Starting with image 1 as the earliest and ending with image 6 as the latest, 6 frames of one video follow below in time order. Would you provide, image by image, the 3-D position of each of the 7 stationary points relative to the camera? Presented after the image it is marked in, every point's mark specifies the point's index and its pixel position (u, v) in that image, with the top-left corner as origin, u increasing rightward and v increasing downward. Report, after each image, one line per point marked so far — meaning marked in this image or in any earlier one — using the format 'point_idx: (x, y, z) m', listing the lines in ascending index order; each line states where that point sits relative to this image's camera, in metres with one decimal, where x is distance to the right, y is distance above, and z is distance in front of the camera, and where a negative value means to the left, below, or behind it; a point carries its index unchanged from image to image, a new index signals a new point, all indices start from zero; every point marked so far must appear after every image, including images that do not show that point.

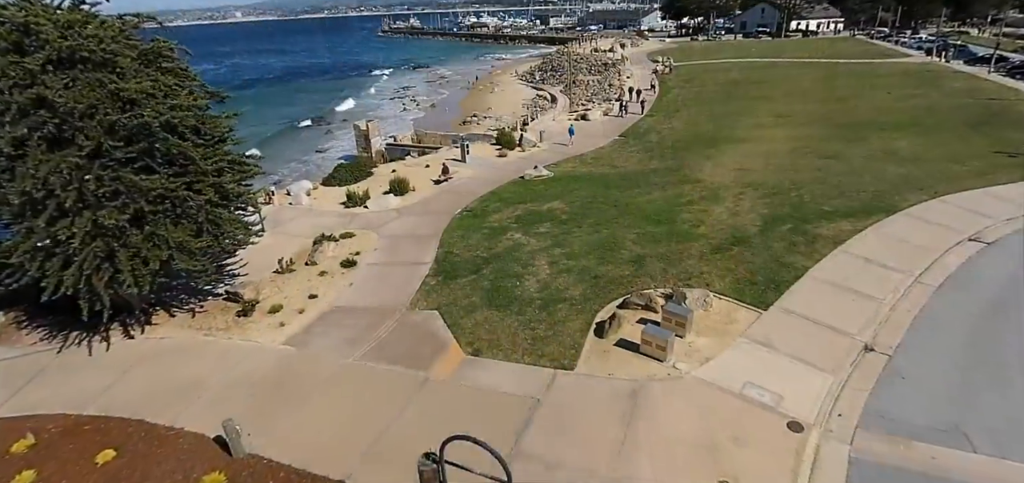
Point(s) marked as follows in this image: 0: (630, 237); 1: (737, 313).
0: (+3.4, +0.1, +14.5) m
1: (+4.7, -1.5, +10.5) m
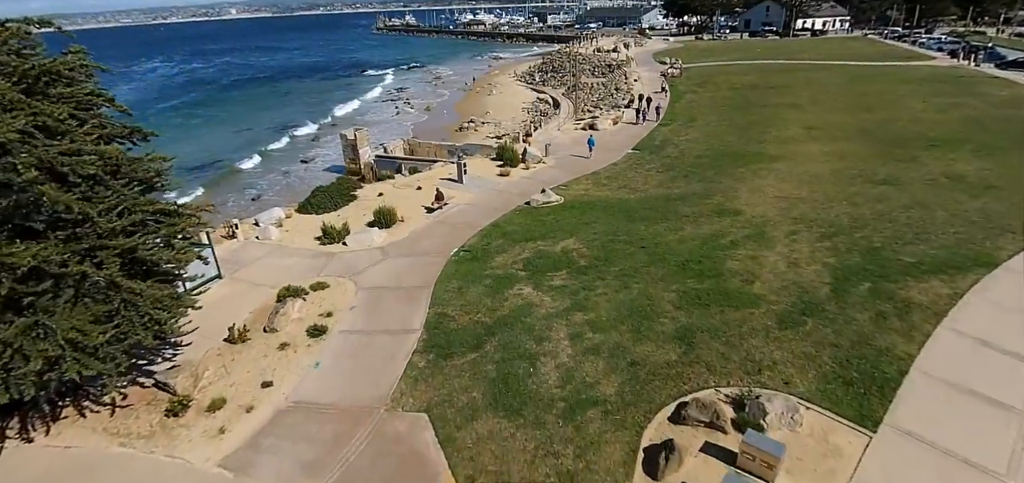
0: (+3.6, -1.3, +11.6) m
1: (+5.0, -2.9, +7.7) m
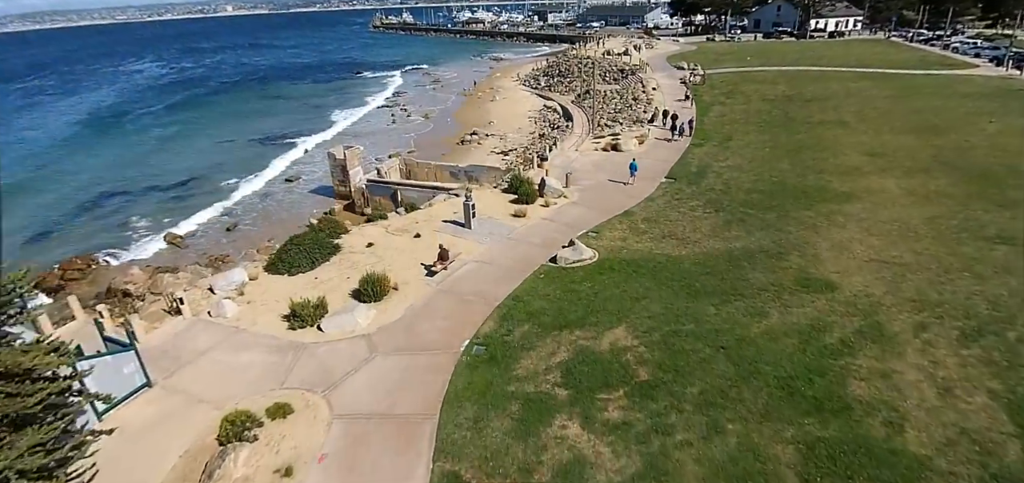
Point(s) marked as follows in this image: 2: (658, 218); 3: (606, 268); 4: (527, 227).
0: (+4.3, -3.4, +7.9) m
1: (+5.7, -5.1, +4.0) m
2: (+5.3, +0.8, +18.3) m
3: (+2.8, -0.8, +14.6) m
4: (+0.5, +0.5, +17.7) m
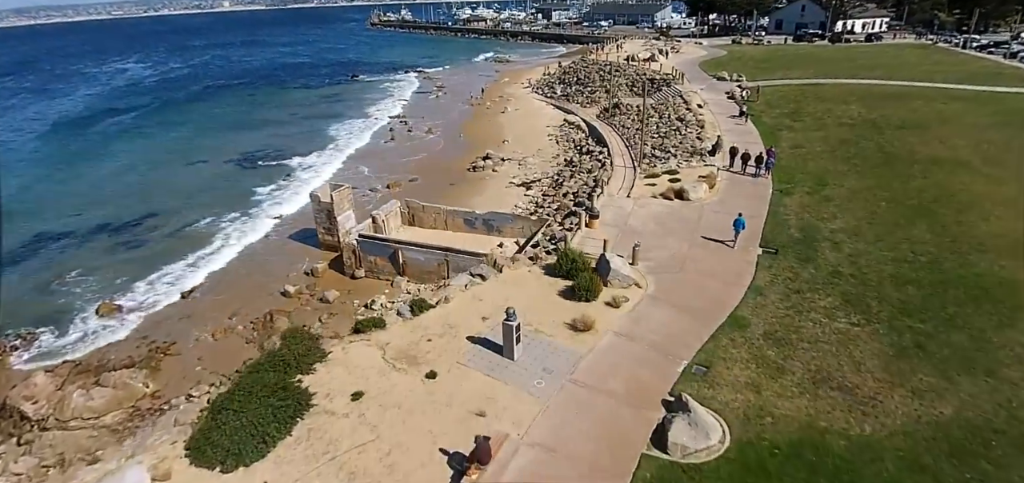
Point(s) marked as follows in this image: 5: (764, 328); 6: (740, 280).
0: (+5.7, -6.6, +2.0) m
1: (+7.1, -8.3, -1.9) m
2: (+6.7, -2.4, +12.3) m
3: (+4.2, -4.0, +8.7) m
4: (+2.0, -2.7, +11.8) m
5: (+6.3, -2.2, +12.7) m
6: (+6.9, -1.2, +15.2) m
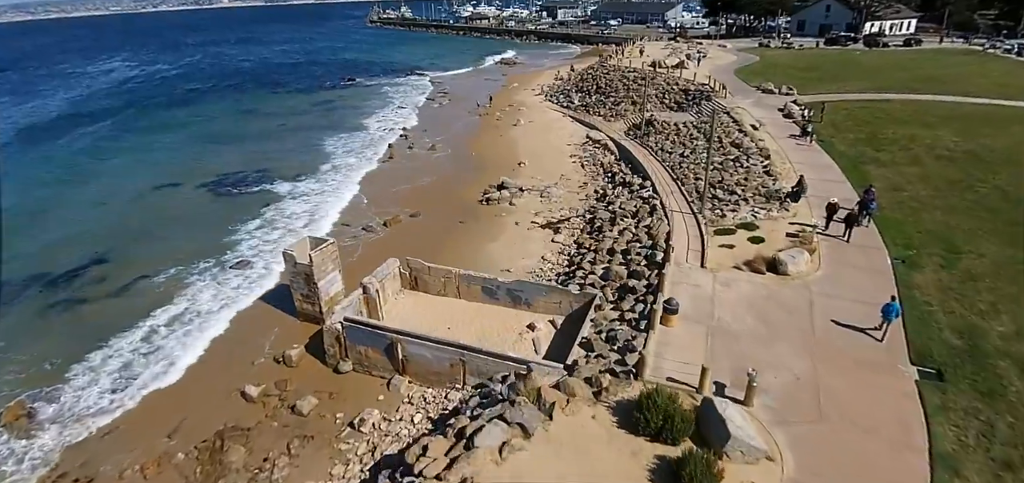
0: (+6.9, -9.4, -3.1) m
1: (+8.2, -11.2, -7.0) m
2: (+7.9, -5.1, +7.2) m
3: (+5.3, -6.8, +3.5) m
4: (+3.1, -5.4, +6.6) m
5: (+7.4, -5.0, +7.5) m
6: (+8.0, -3.9, +10.0) m
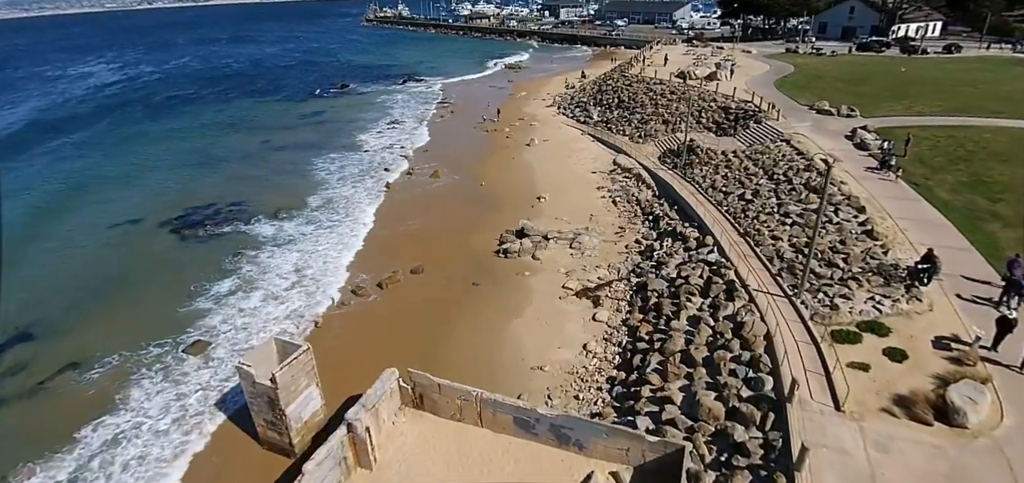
0: (+8.0, -12.5, -8.1) m
1: (+9.4, -14.2, -12.0) m
2: (+9.0, -8.1, +2.2) m
3: (+6.5, -9.7, -1.4) m
4: (+4.2, -8.4, +1.6) m
5: (+8.6, -7.9, +2.6) m
6: (+9.1, -6.9, +5.0) m
